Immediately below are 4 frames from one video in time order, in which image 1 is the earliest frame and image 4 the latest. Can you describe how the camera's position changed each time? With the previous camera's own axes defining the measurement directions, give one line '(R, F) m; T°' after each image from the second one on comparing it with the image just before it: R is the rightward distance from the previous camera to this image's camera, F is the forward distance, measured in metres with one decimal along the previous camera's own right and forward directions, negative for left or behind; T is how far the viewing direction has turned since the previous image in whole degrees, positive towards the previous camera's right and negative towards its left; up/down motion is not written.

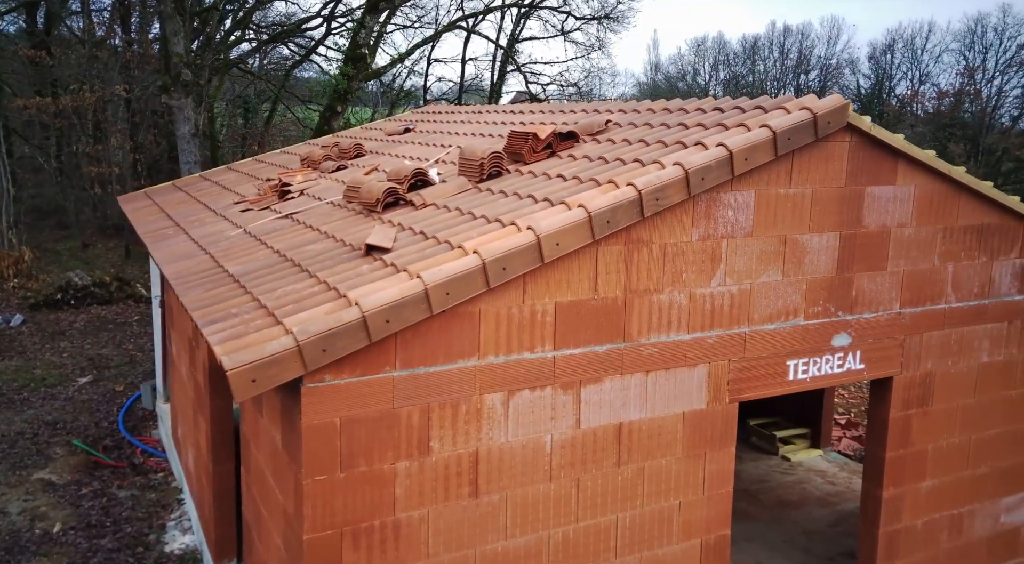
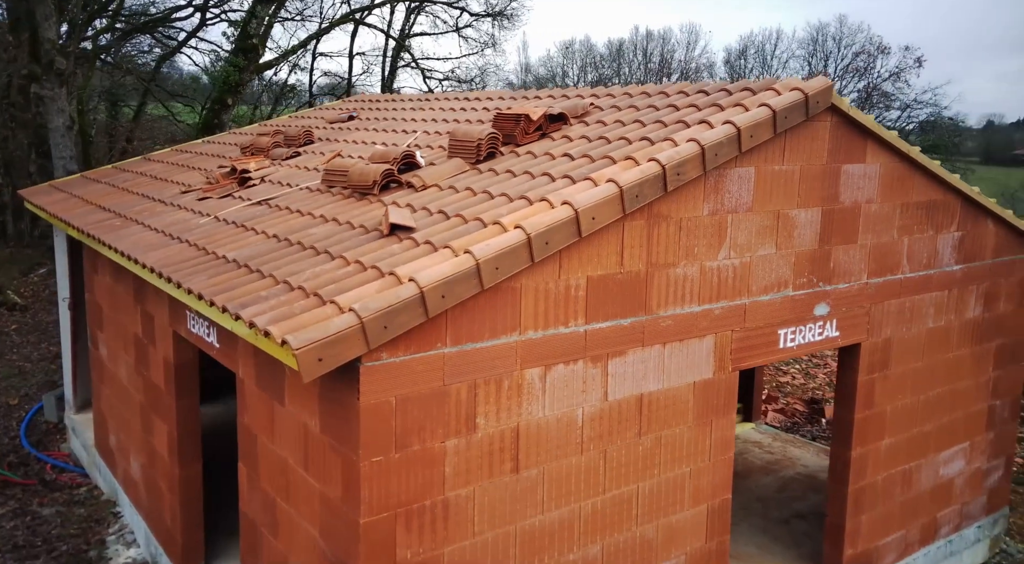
(-1.2, +0.1) m; +10°
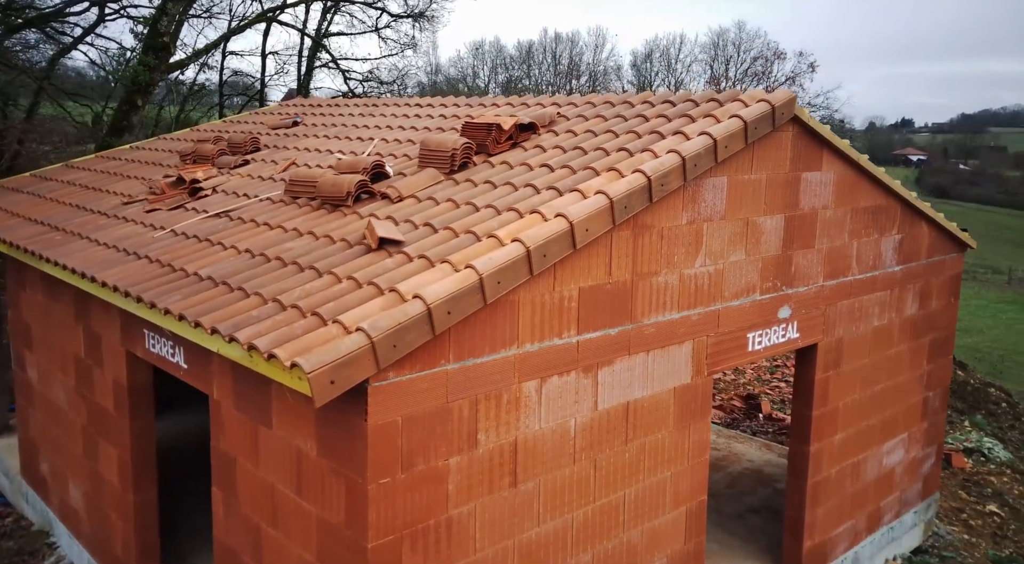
(-0.6, +0.1) m; +6°
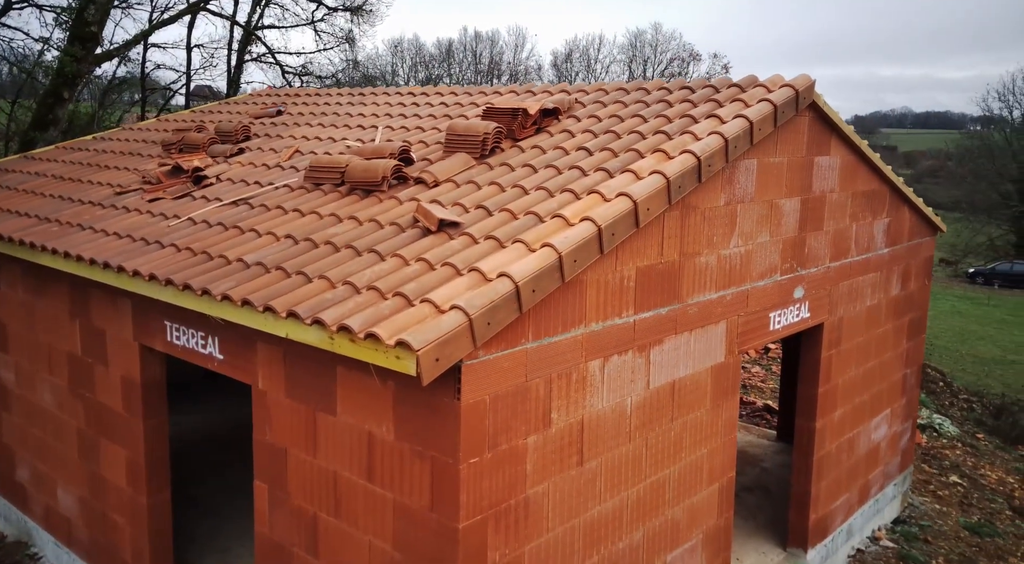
(-1.0, +0.1) m; +6°
